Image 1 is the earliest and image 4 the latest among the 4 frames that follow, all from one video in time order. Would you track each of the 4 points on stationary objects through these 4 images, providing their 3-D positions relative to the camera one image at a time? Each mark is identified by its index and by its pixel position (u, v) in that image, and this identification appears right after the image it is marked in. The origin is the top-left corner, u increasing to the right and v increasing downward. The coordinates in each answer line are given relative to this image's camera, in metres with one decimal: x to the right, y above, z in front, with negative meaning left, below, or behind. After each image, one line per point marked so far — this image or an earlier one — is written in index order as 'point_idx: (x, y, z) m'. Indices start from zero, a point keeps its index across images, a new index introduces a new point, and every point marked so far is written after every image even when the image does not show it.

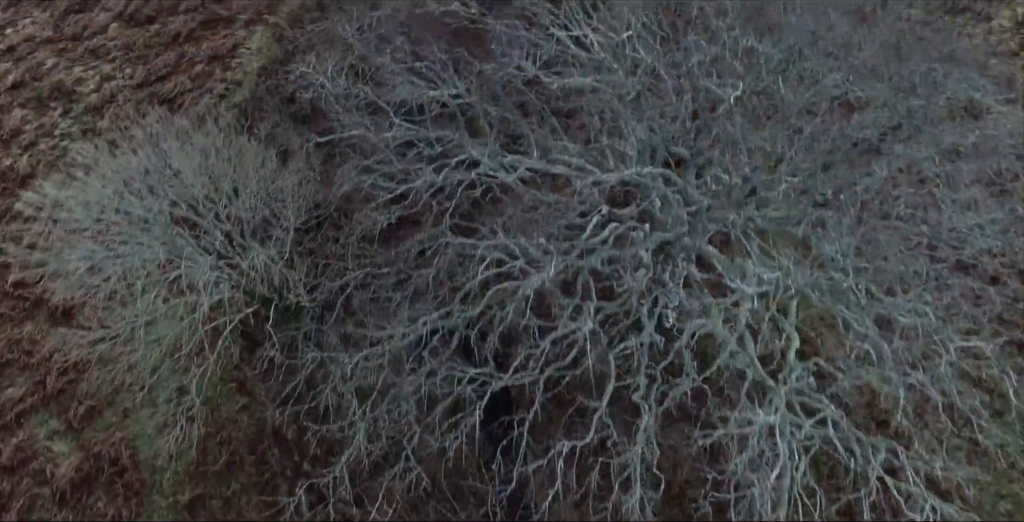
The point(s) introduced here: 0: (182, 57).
0: (-7.6, +4.7, +16.7) m
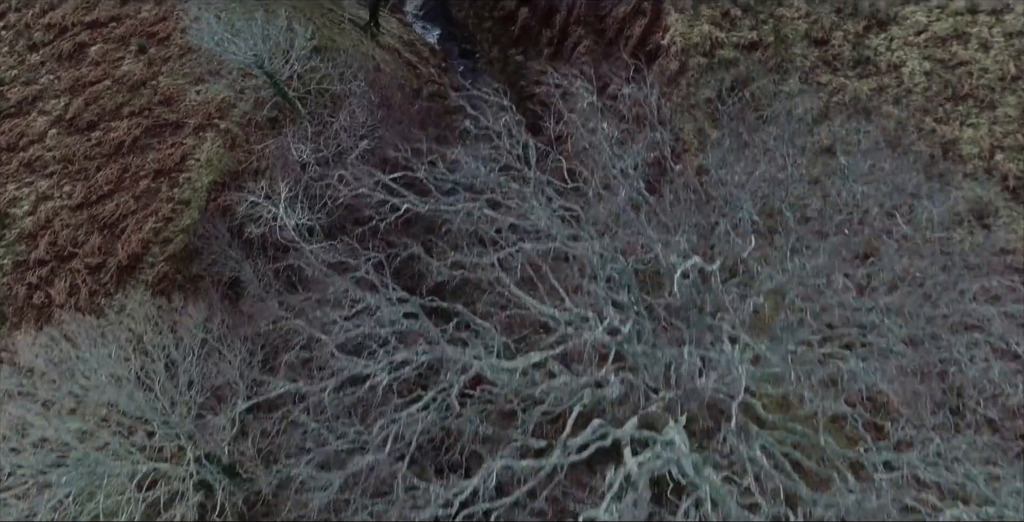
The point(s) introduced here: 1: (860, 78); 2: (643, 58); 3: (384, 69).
0: (-8.2, +1.9, +15.4) m
1: (+7.9, +4.1, +16.4) m
2: (+3.2, +5.0, +18.1) m
3: (-3.4, +5.0, +18.8) m
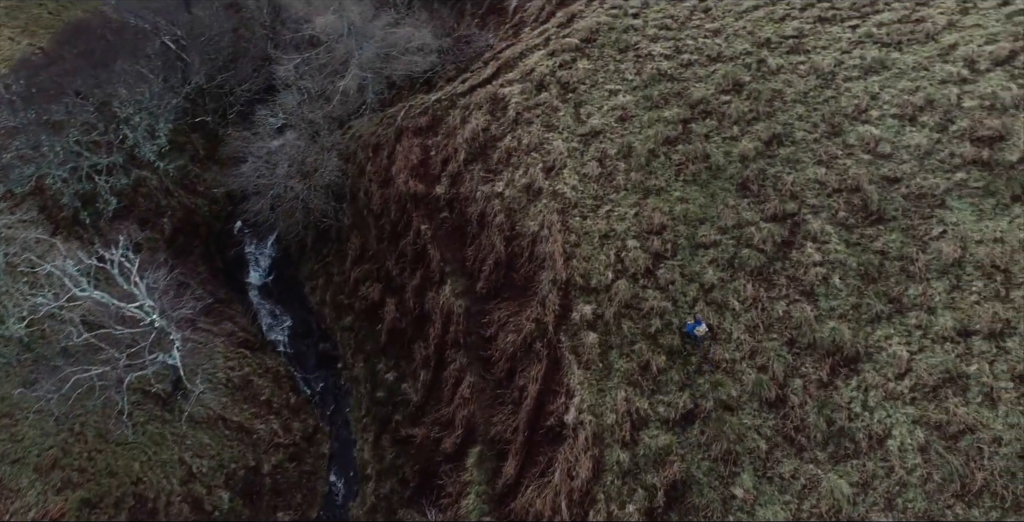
0: (-10.2, -7.7, +10.0) m
1: (+5.4, -3.4, +12.1) m
2: (+0.6, -3.1, +13.4) m
3: (-6.0, -4.1, +13.8) m
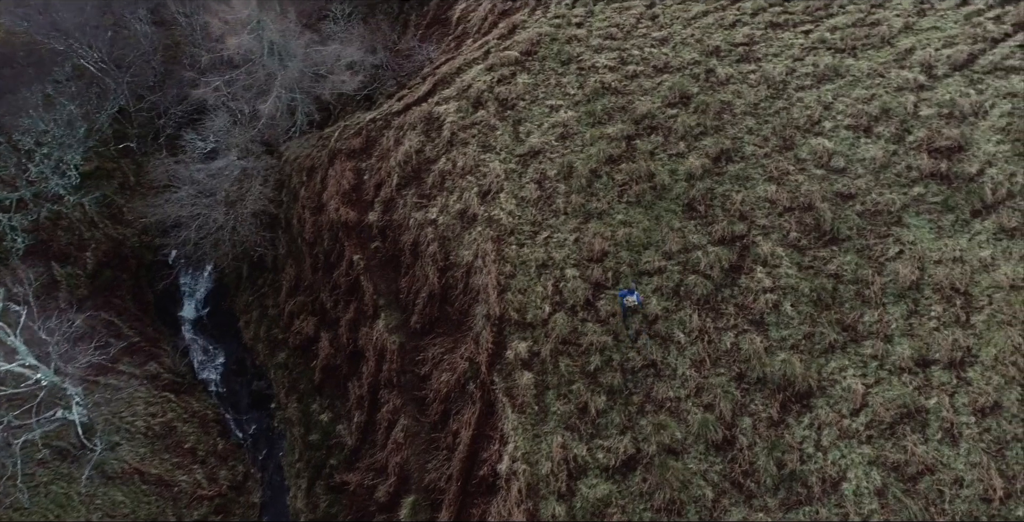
0: (-11.2, -8.7, +9.0) m
1: (+4.3, -3.9, +11.3) m
2: (-0.6, -3.8, +12.5) m
3: (-7.1, -4.9, +12.7) m
